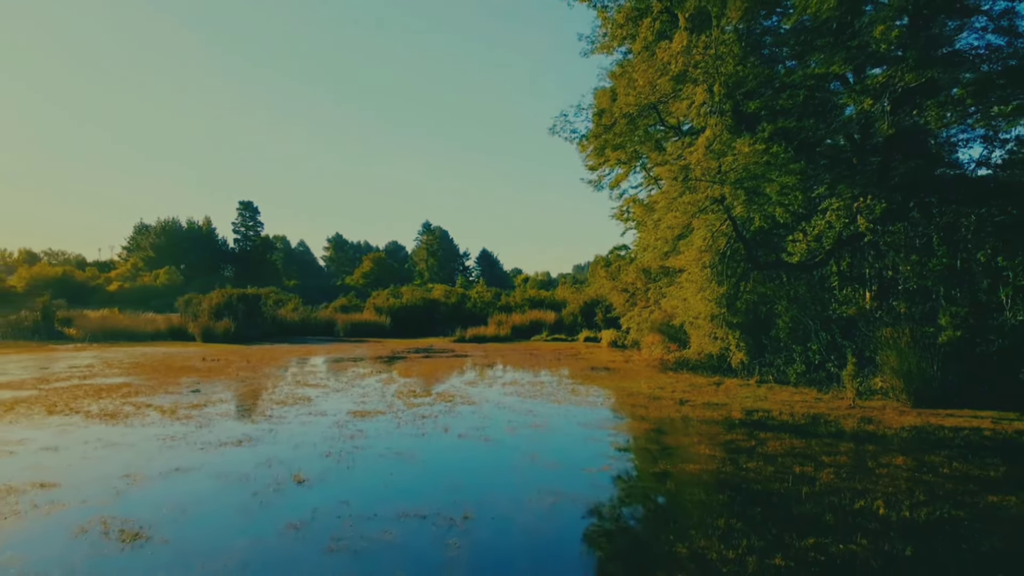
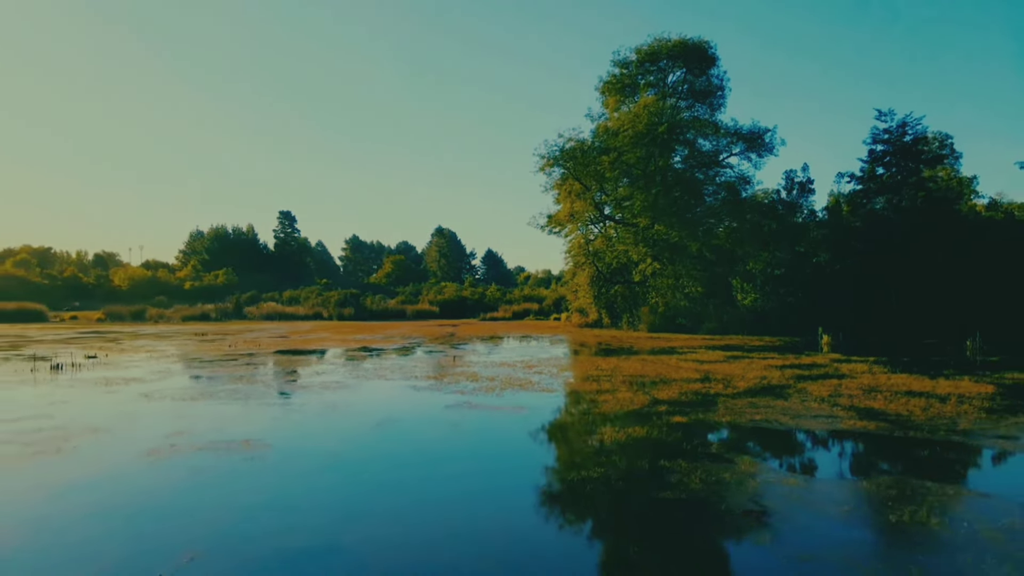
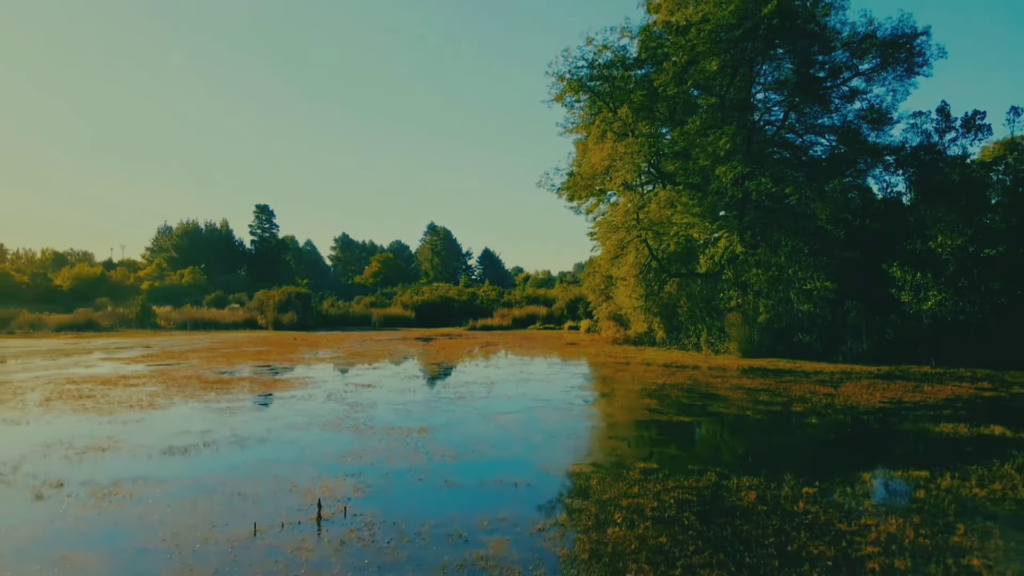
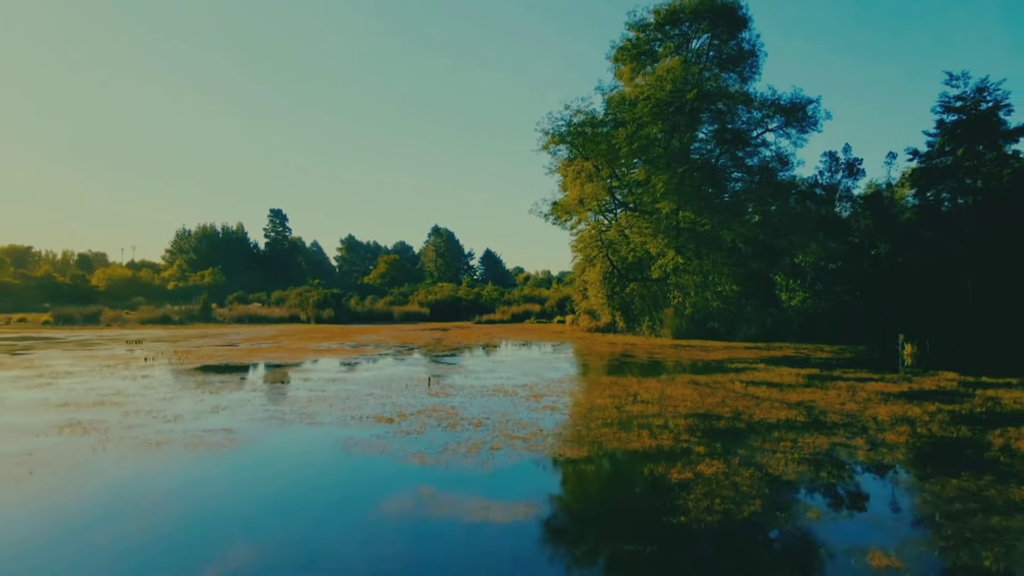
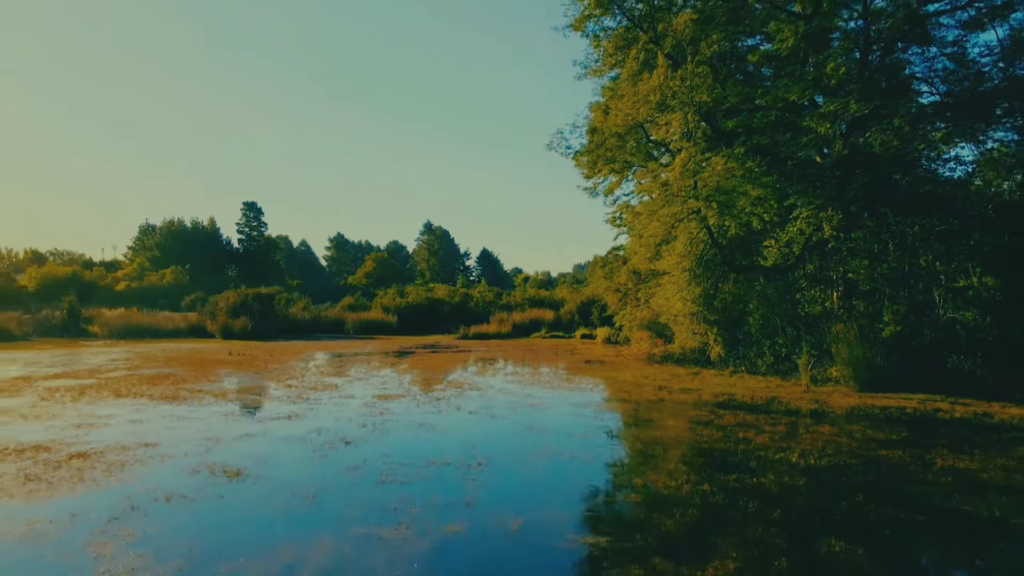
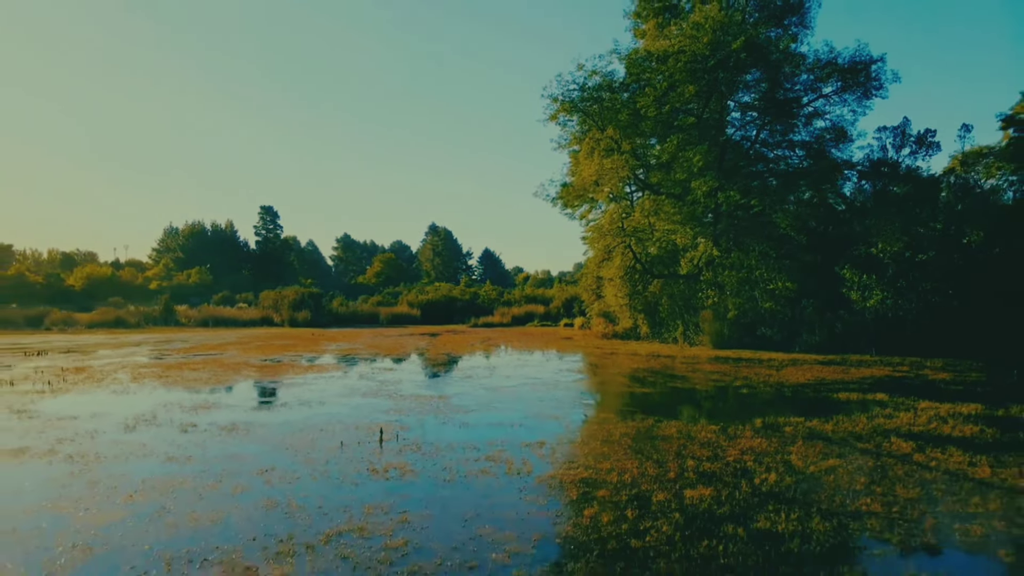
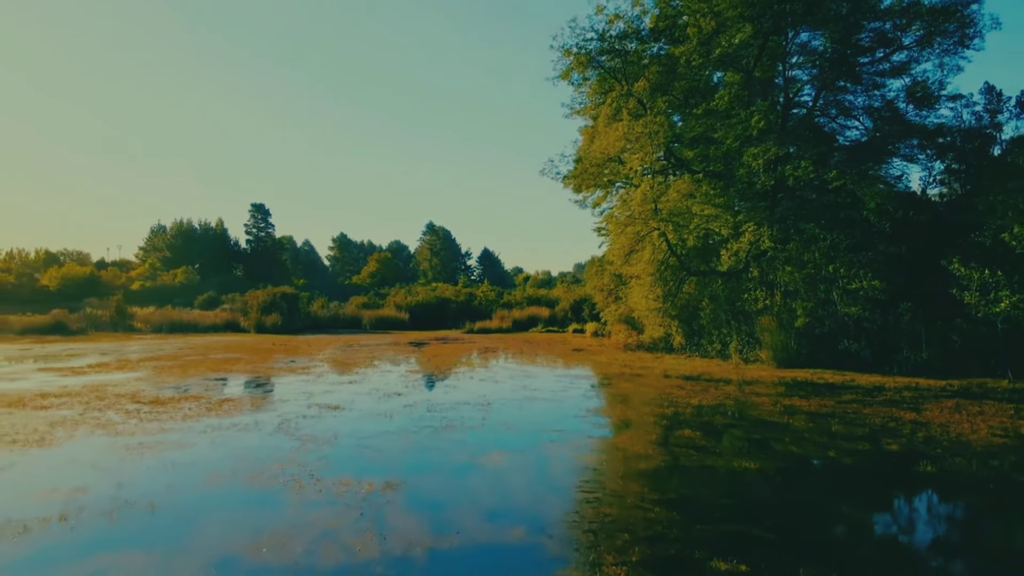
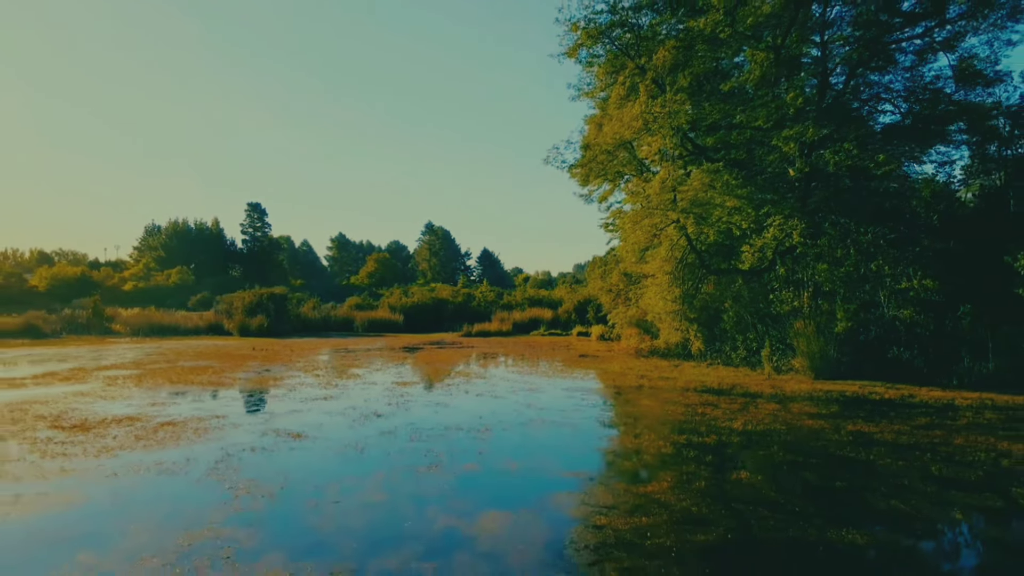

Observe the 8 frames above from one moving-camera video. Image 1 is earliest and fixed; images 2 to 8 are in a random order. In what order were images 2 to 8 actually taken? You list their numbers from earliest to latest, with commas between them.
5, 8, 7, 3, 6, 4, 2
